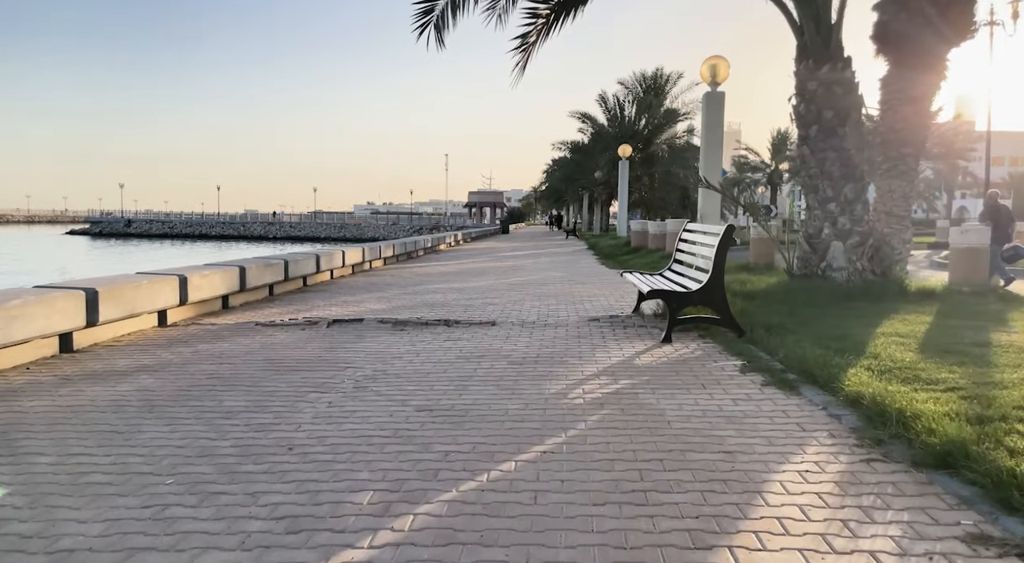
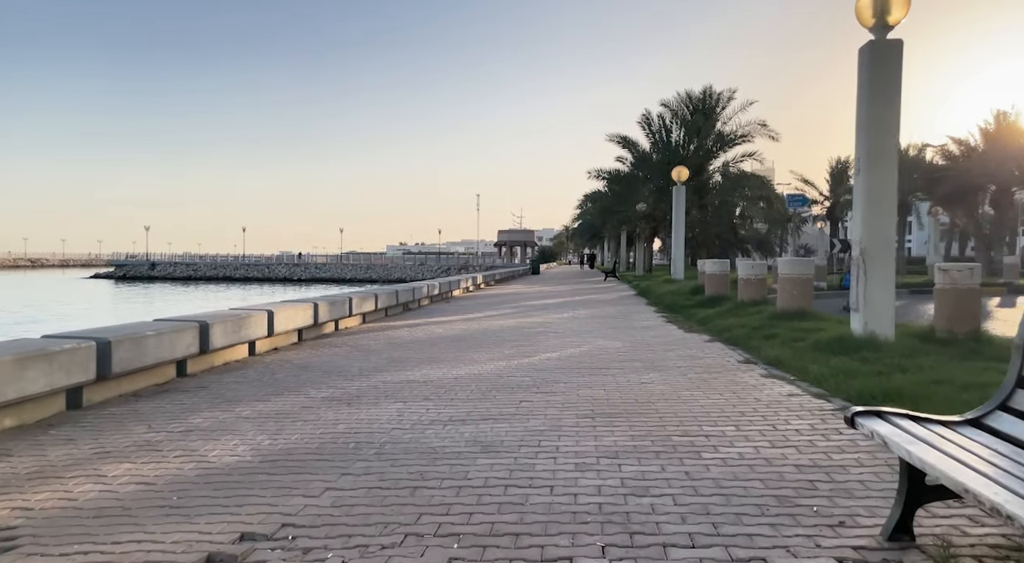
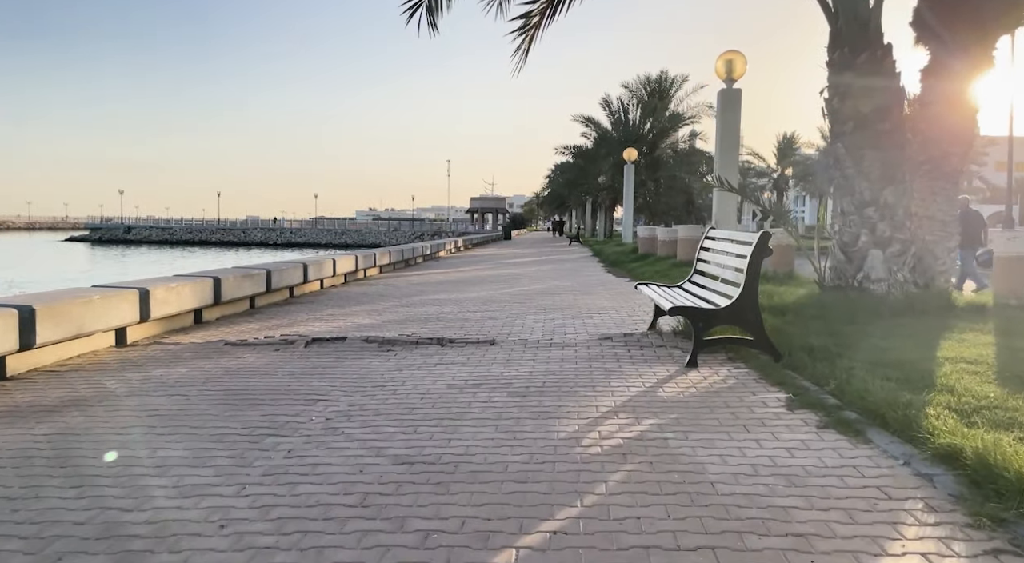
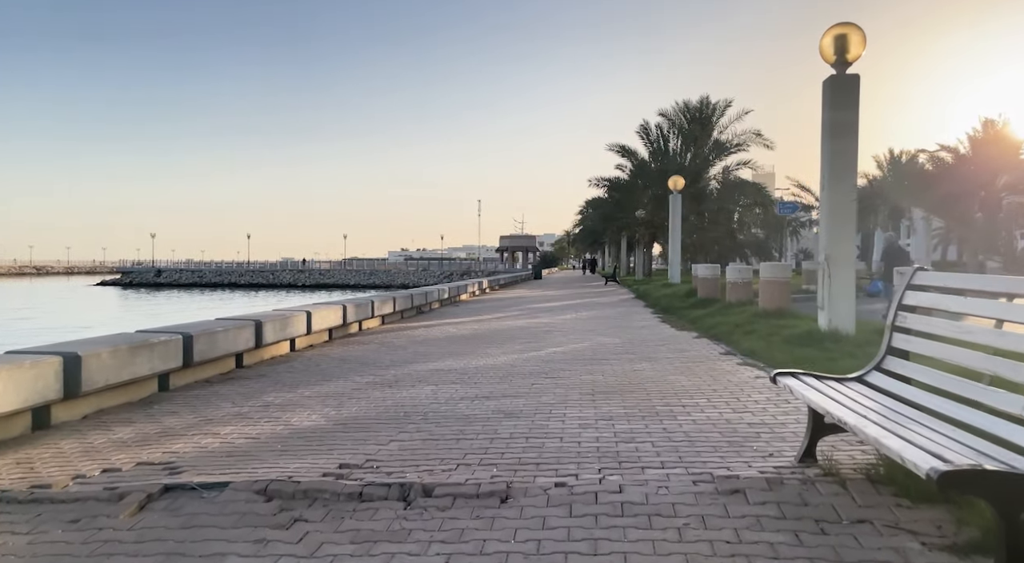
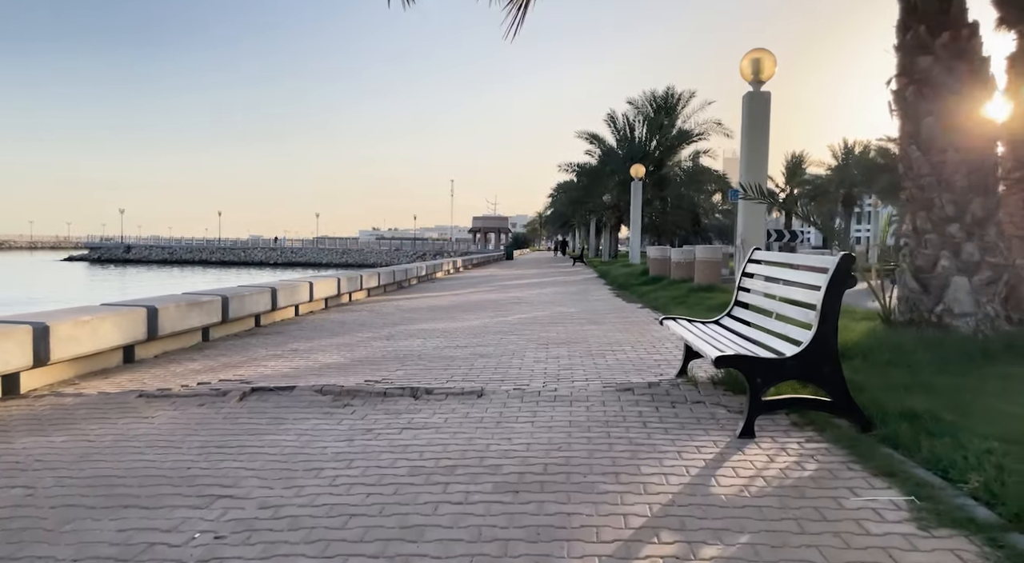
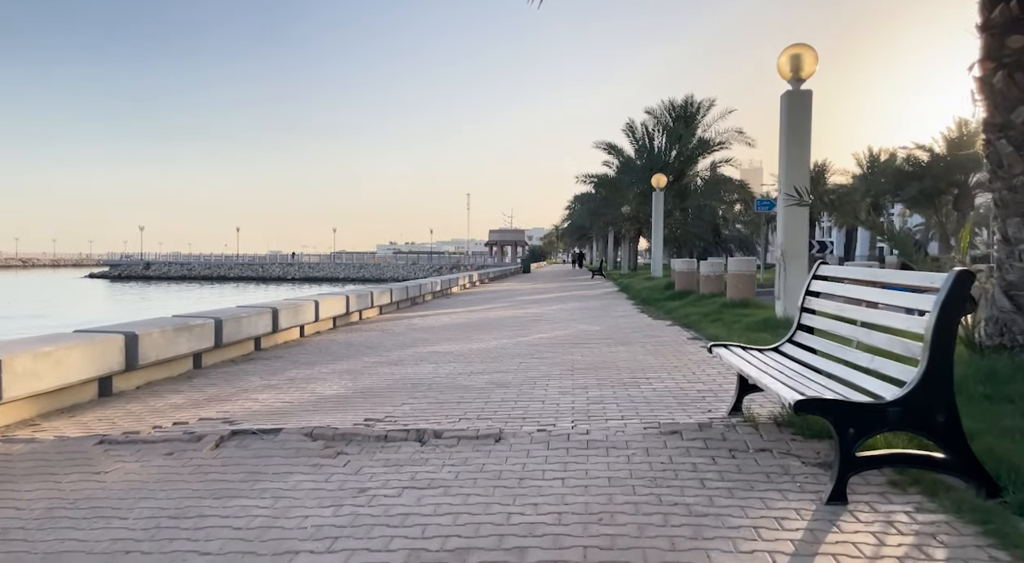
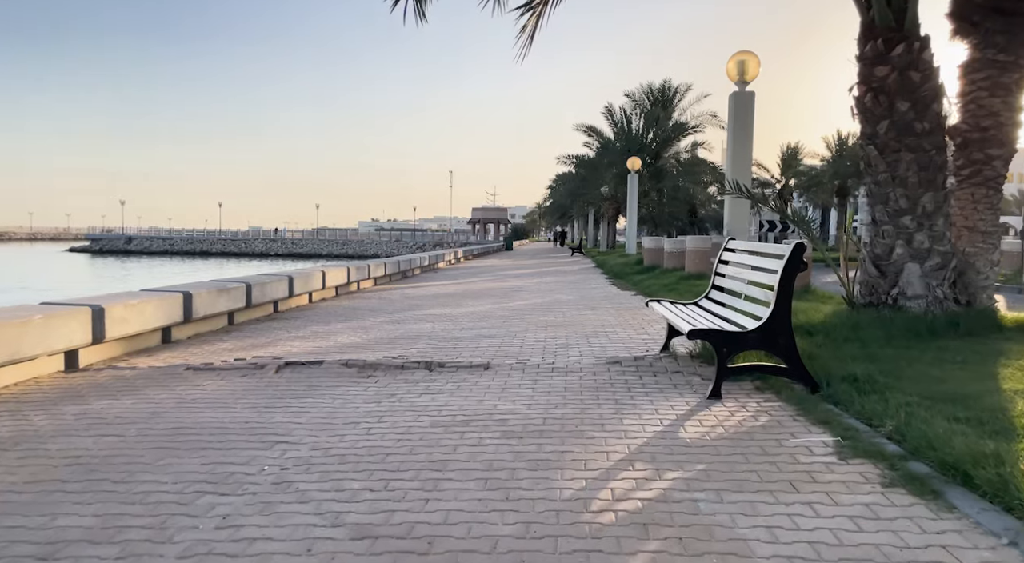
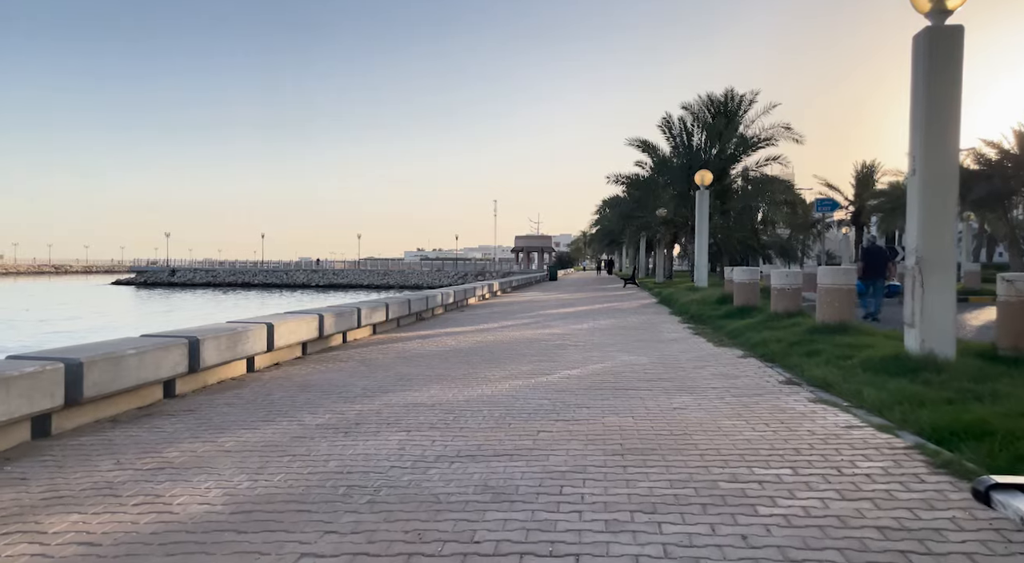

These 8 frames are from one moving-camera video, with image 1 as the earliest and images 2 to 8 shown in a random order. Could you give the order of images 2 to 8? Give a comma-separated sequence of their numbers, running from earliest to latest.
3, 7, 5, 6, 4, 2, 8
